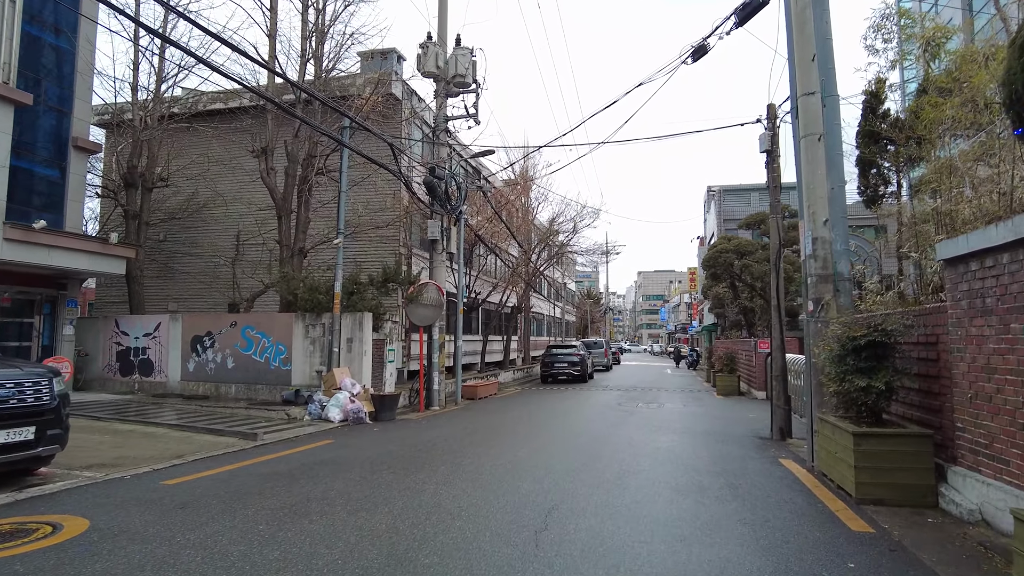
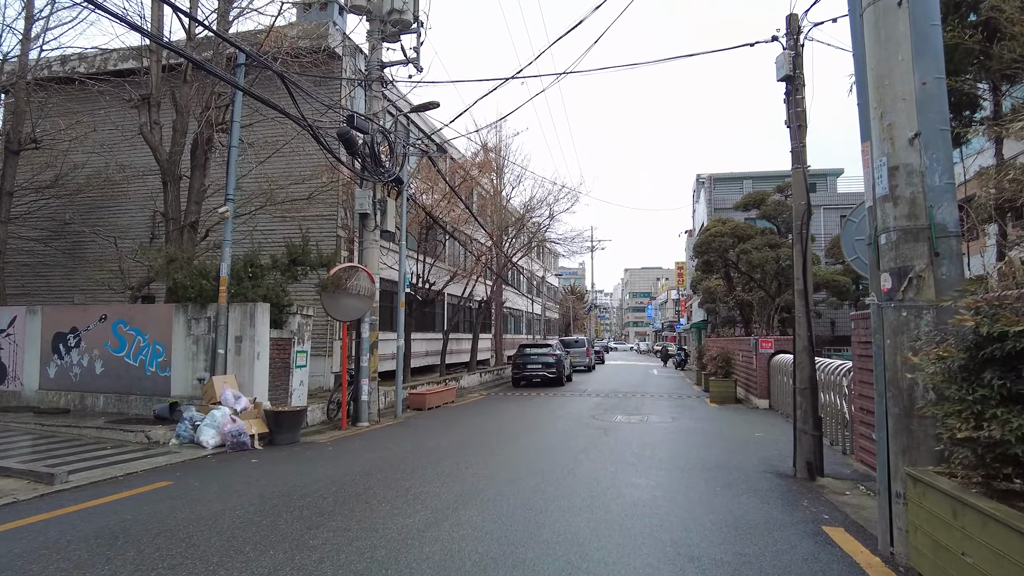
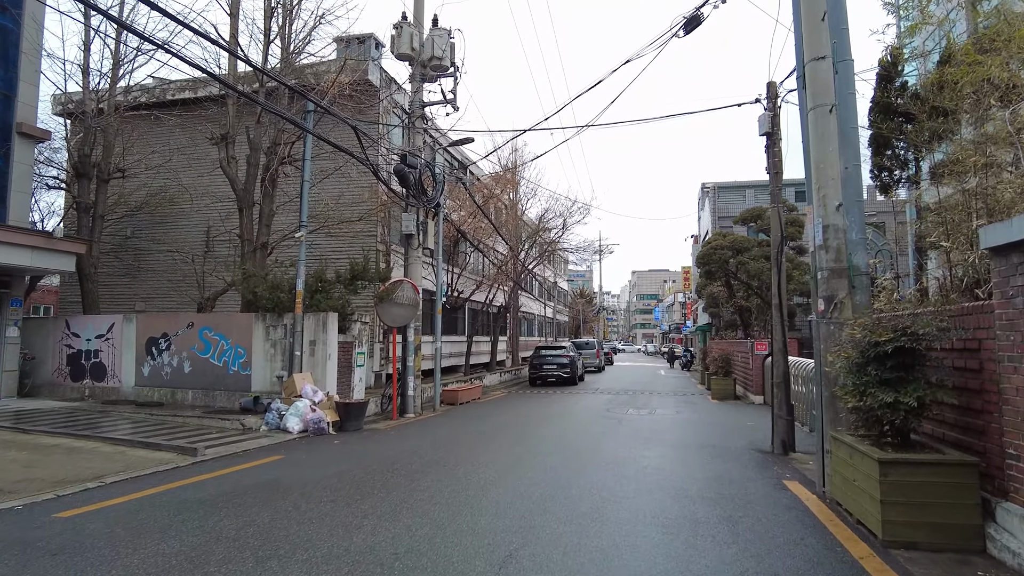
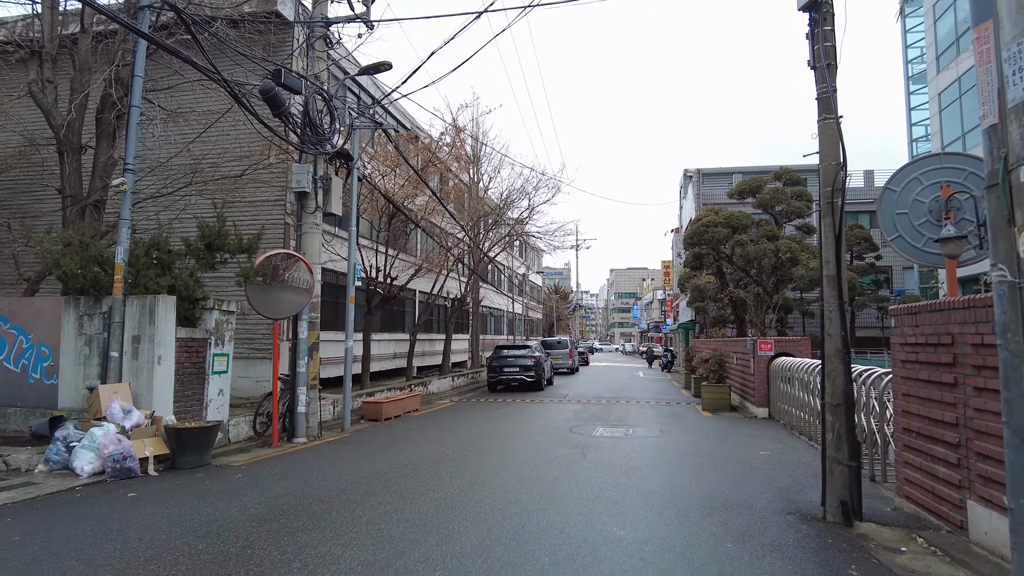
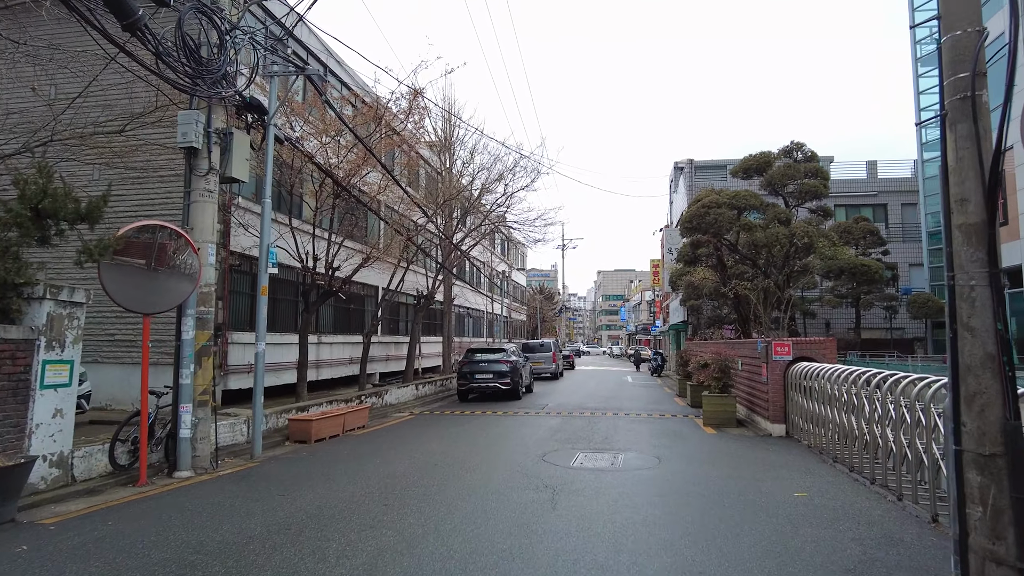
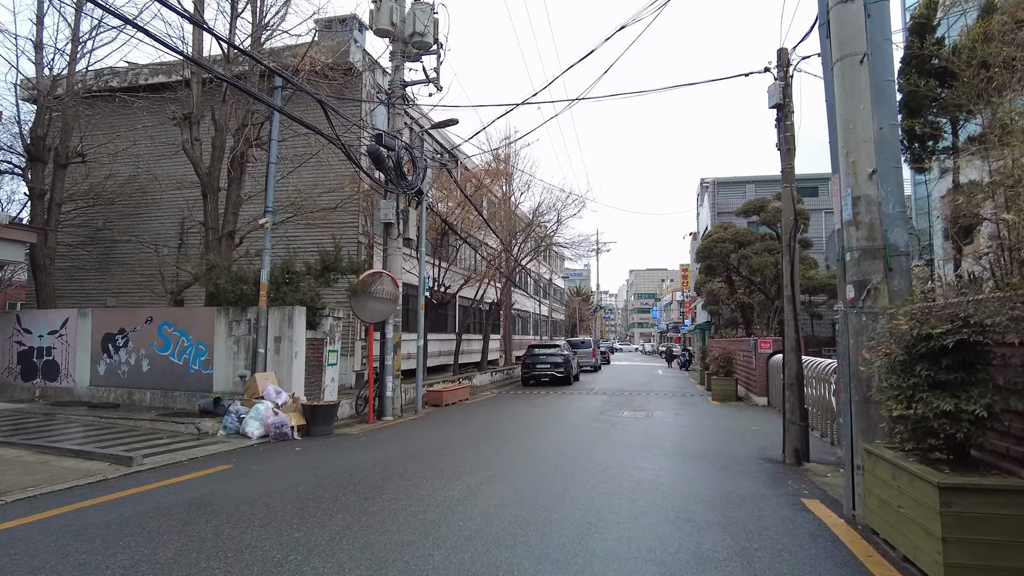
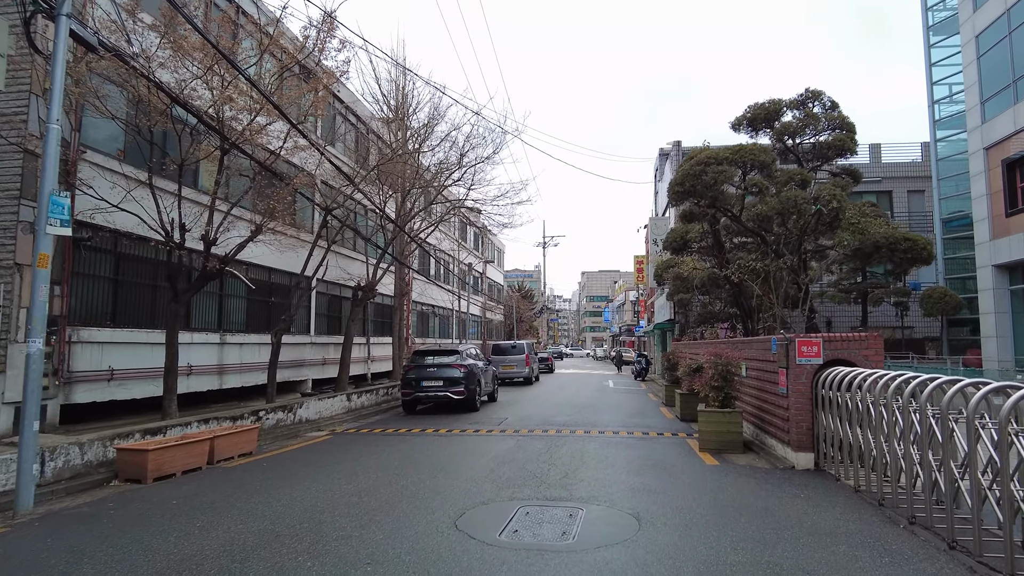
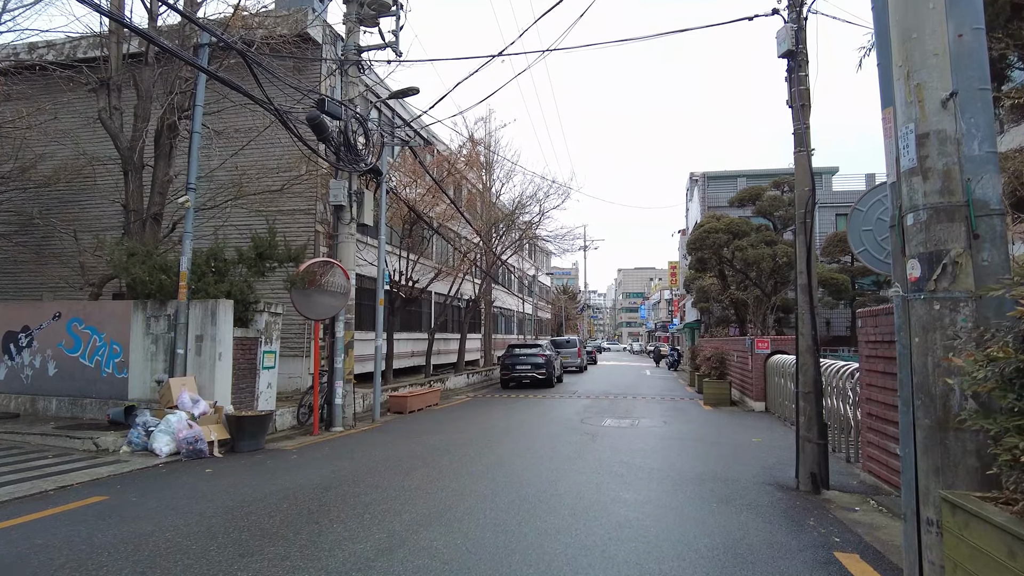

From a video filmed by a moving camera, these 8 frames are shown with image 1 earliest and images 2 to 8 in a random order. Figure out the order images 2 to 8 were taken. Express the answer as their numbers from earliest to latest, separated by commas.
3, 6, 2, 8, 4, 5, 7
